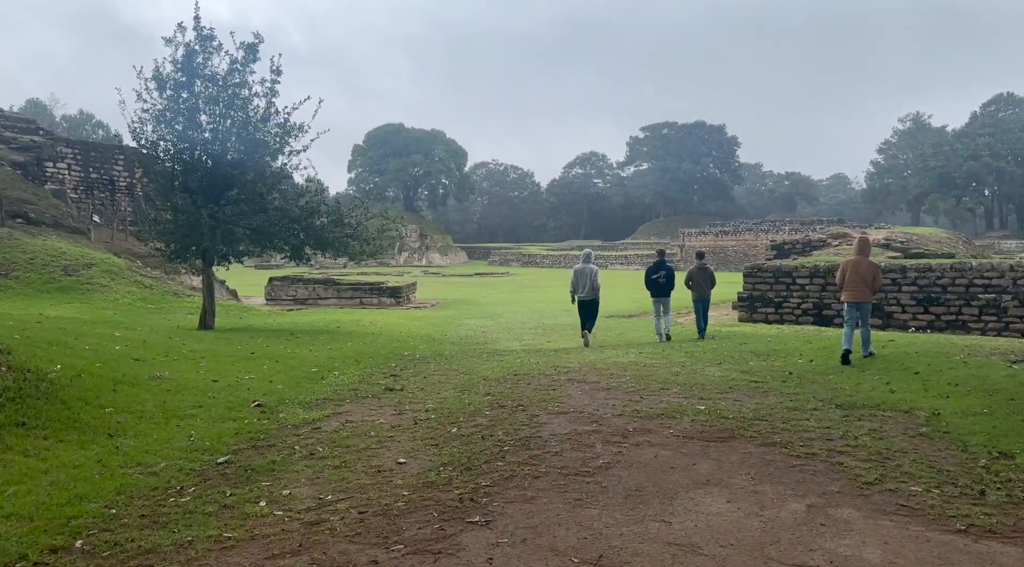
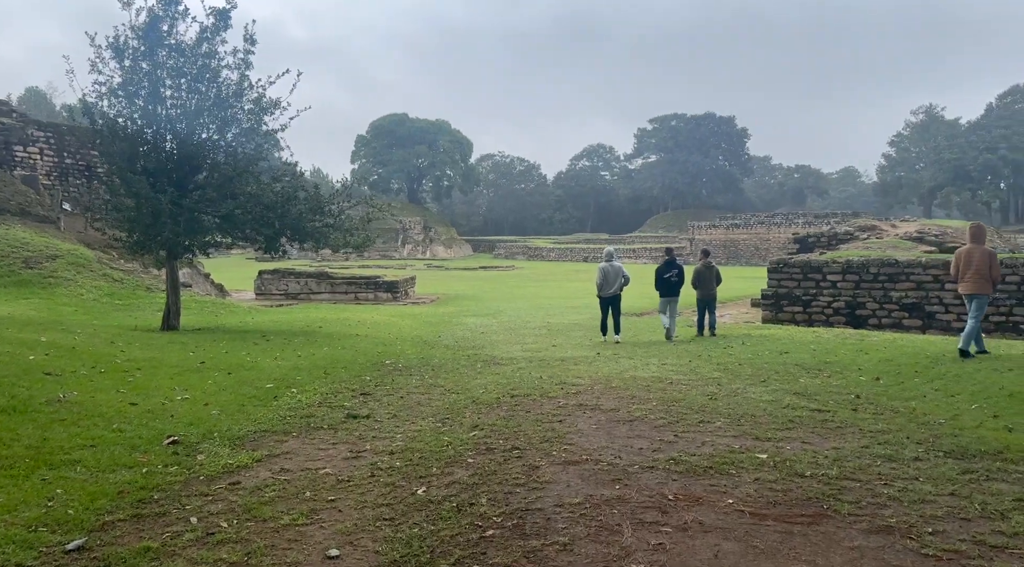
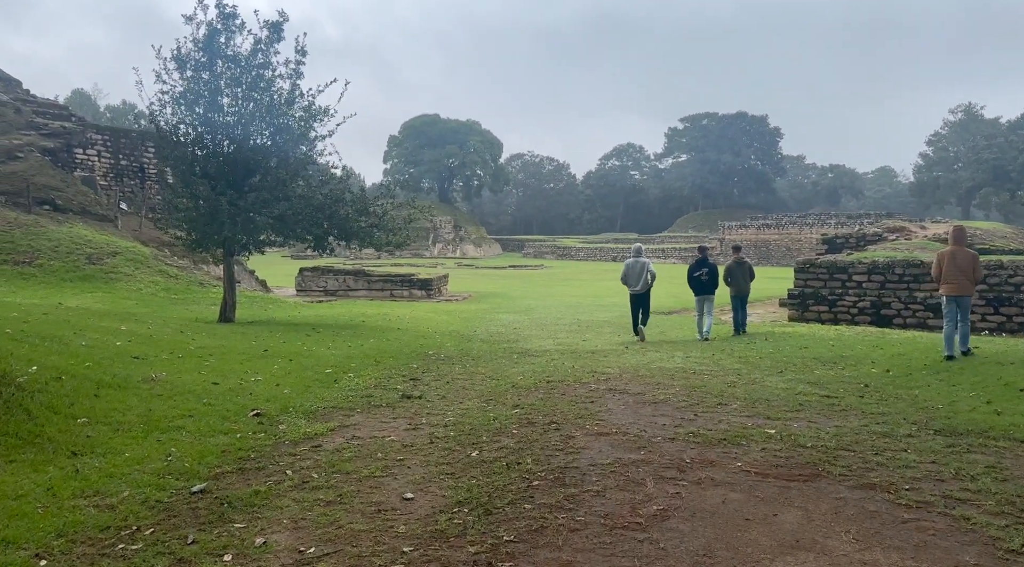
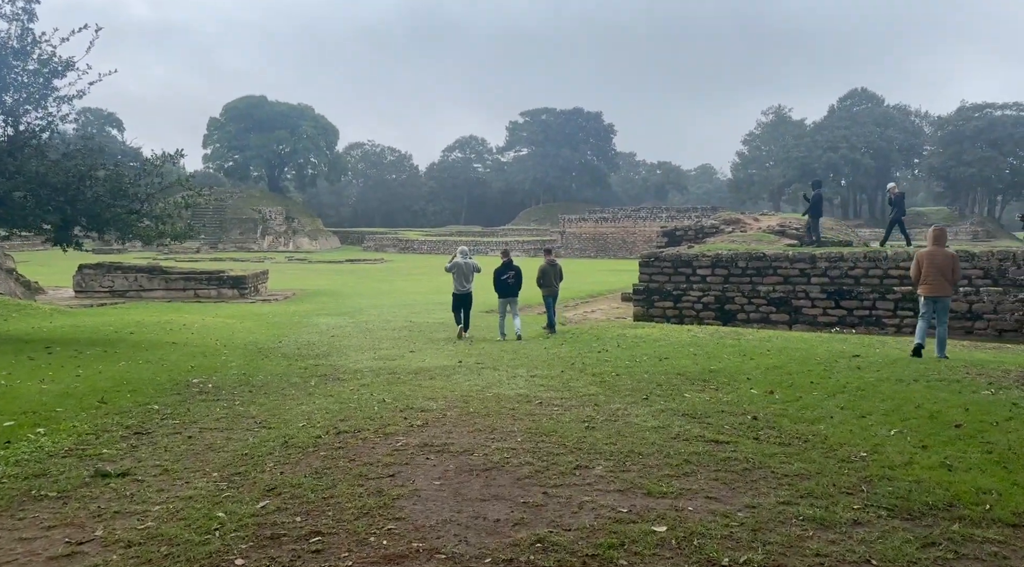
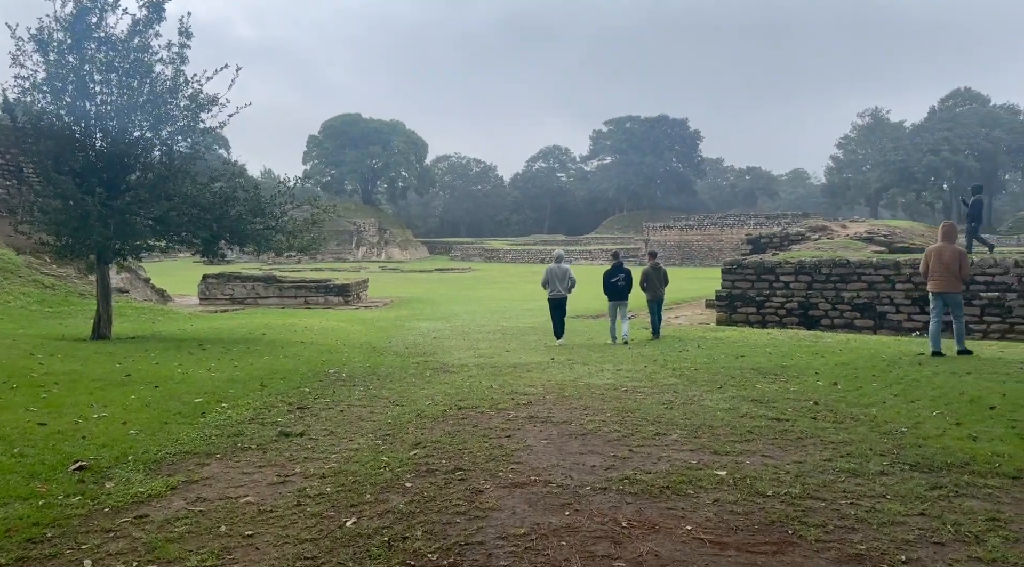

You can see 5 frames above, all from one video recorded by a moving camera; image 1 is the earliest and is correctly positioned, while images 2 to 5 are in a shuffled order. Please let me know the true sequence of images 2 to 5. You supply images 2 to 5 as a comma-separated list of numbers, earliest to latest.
3, 2, 5, 4
